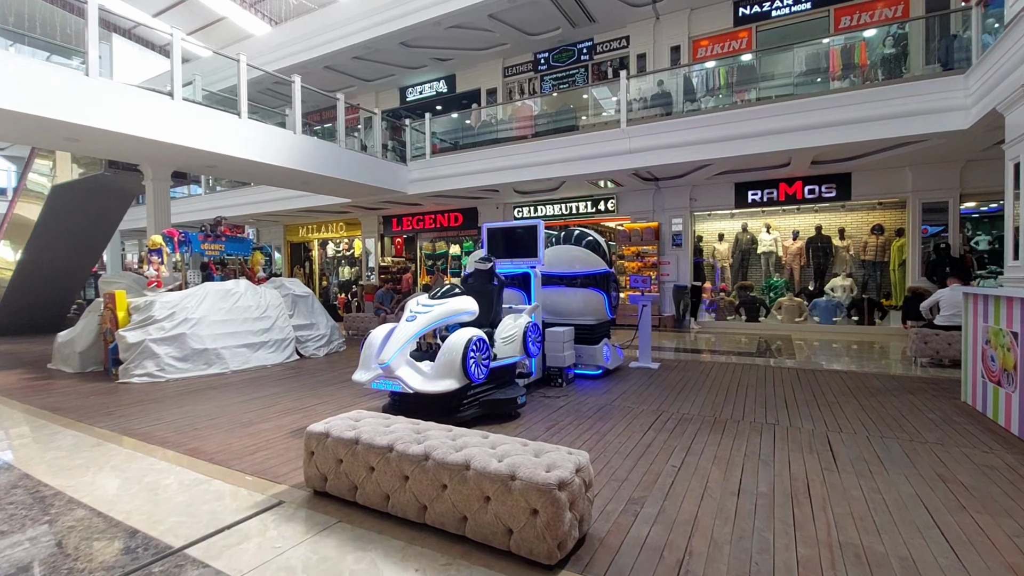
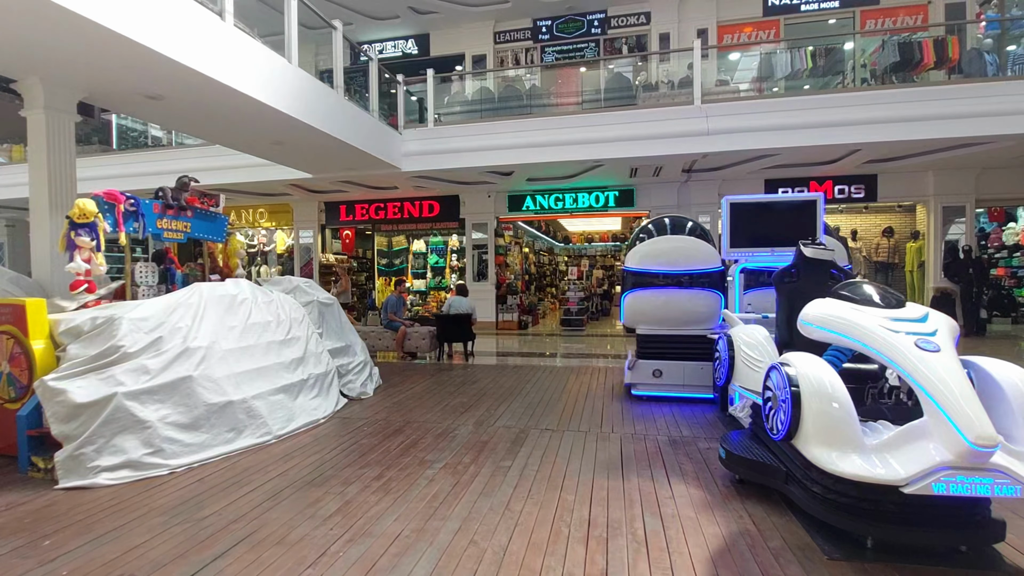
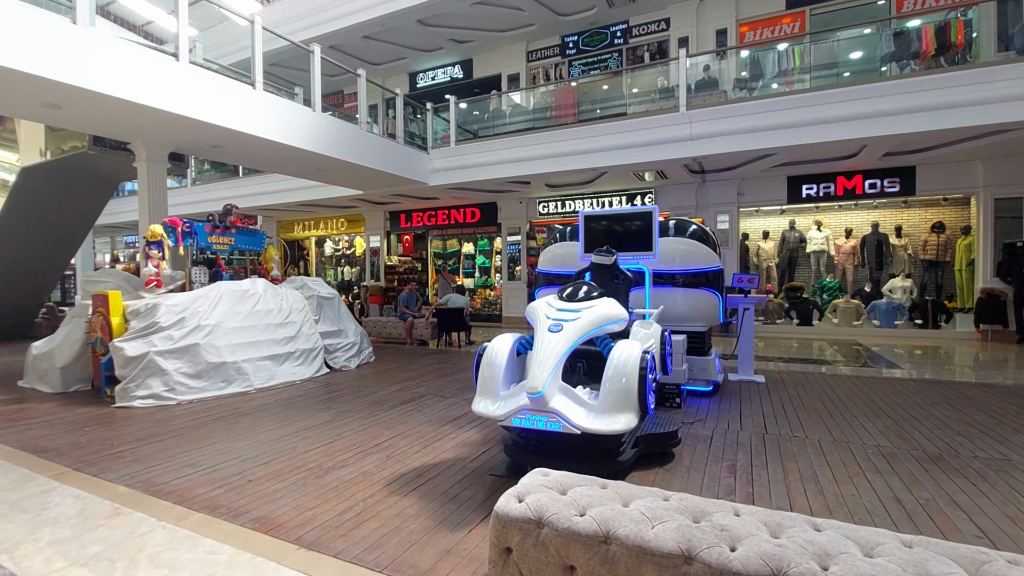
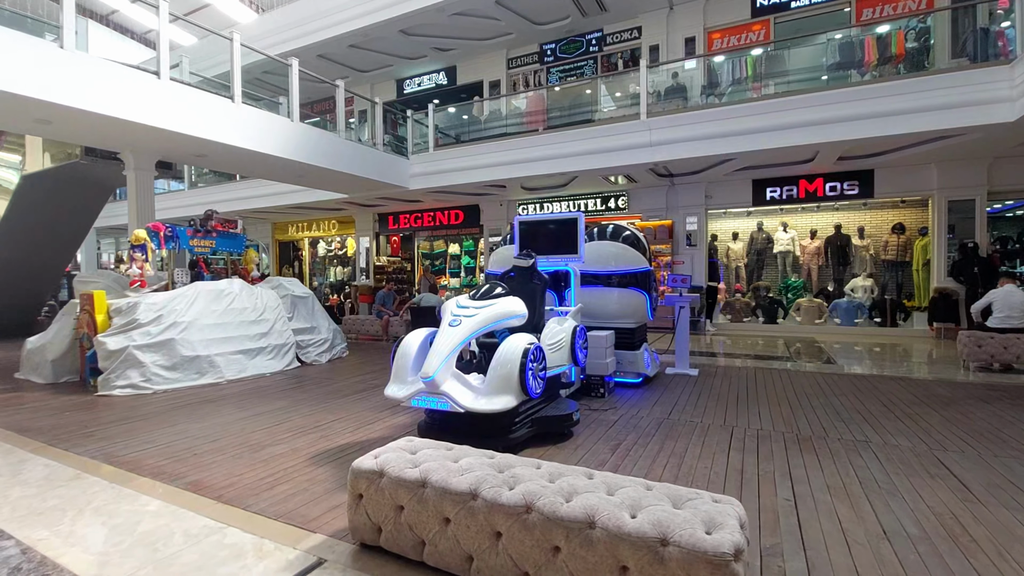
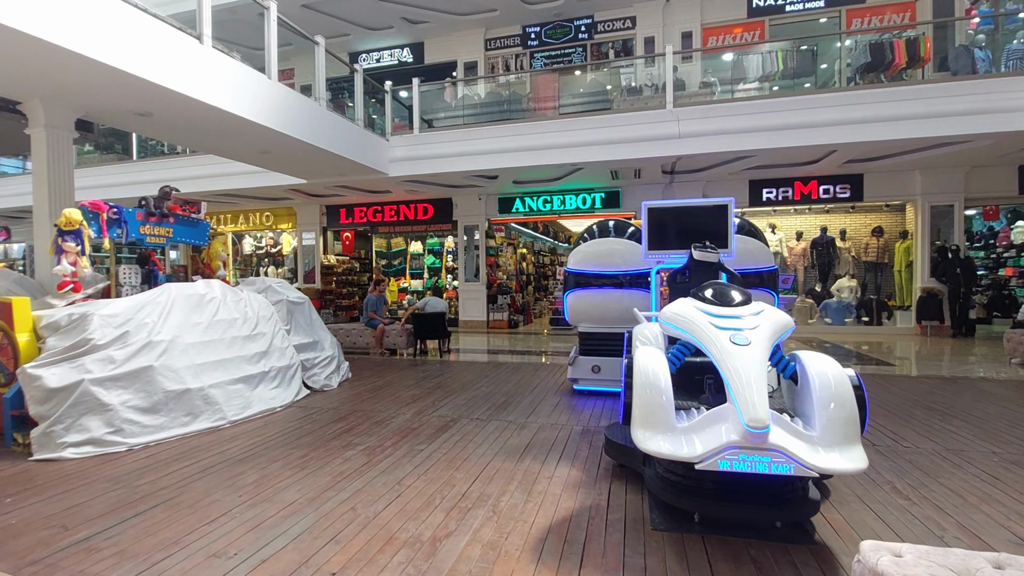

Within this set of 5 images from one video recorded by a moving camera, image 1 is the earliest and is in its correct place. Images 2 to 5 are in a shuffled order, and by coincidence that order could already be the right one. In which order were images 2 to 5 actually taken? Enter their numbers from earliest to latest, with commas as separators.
4, 3, 5, 2
